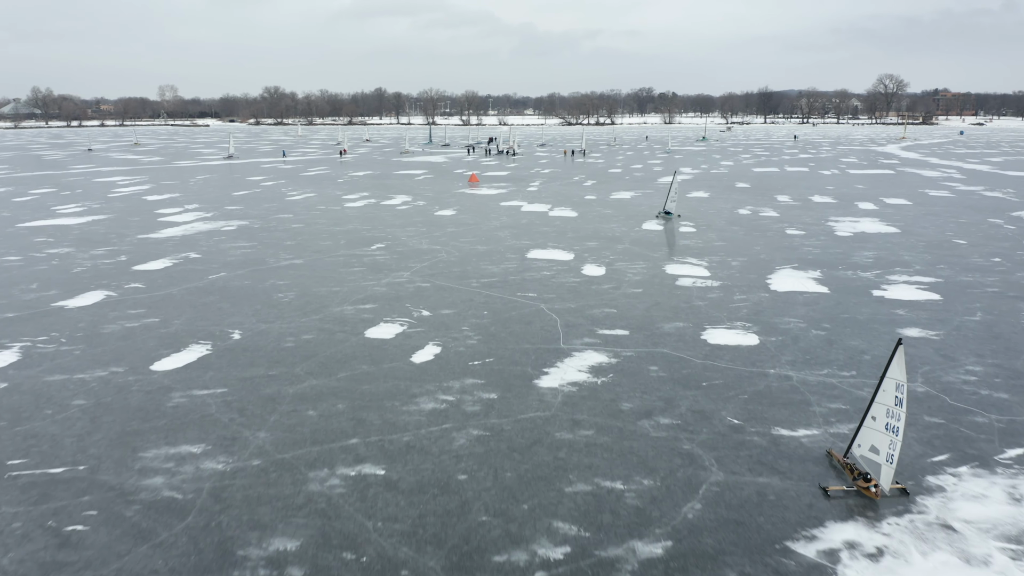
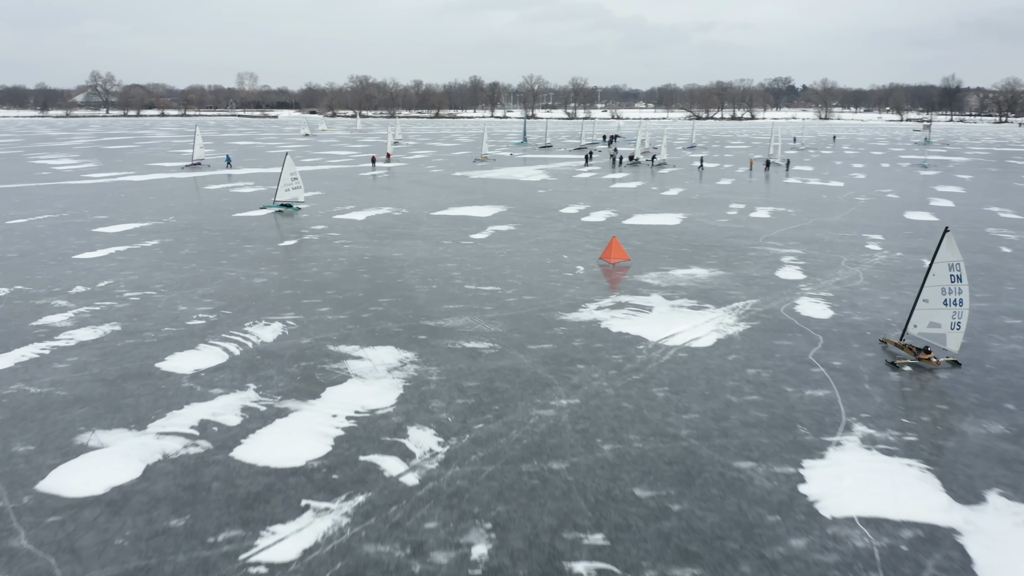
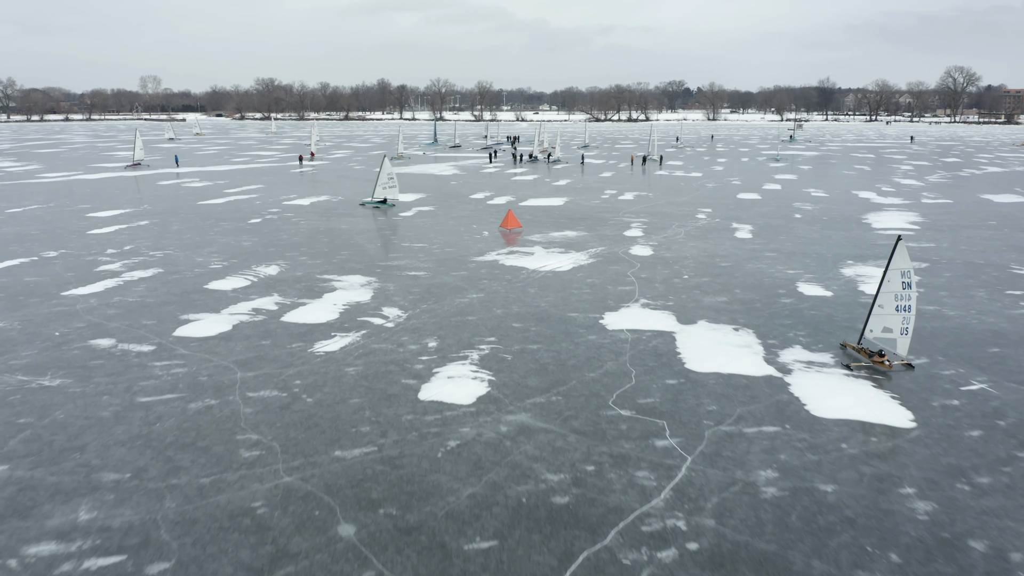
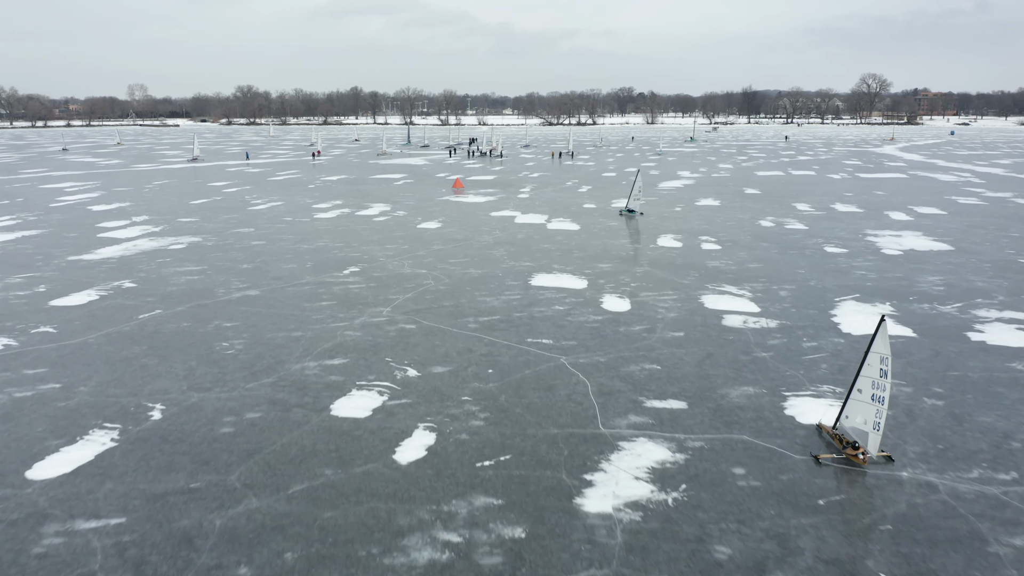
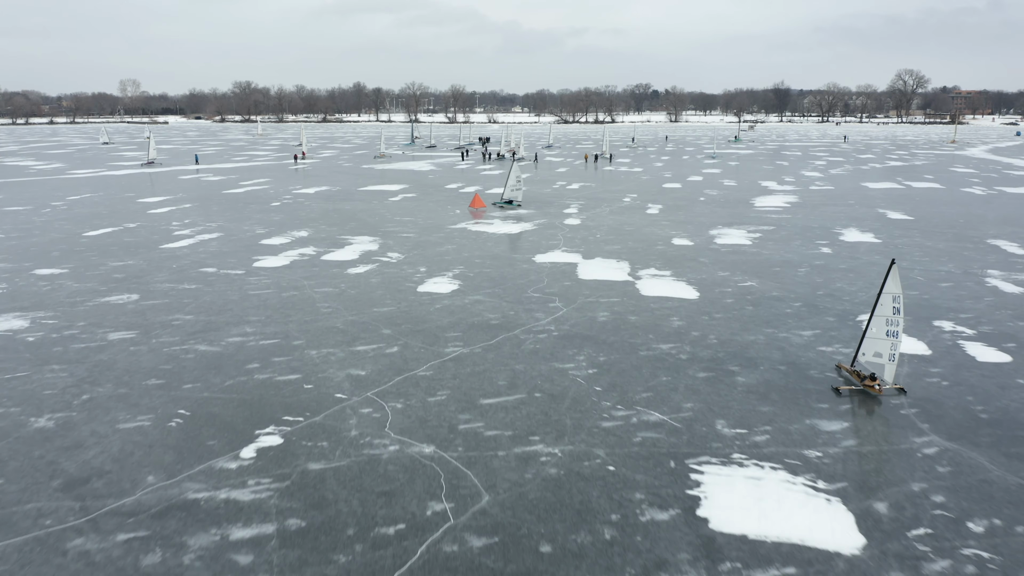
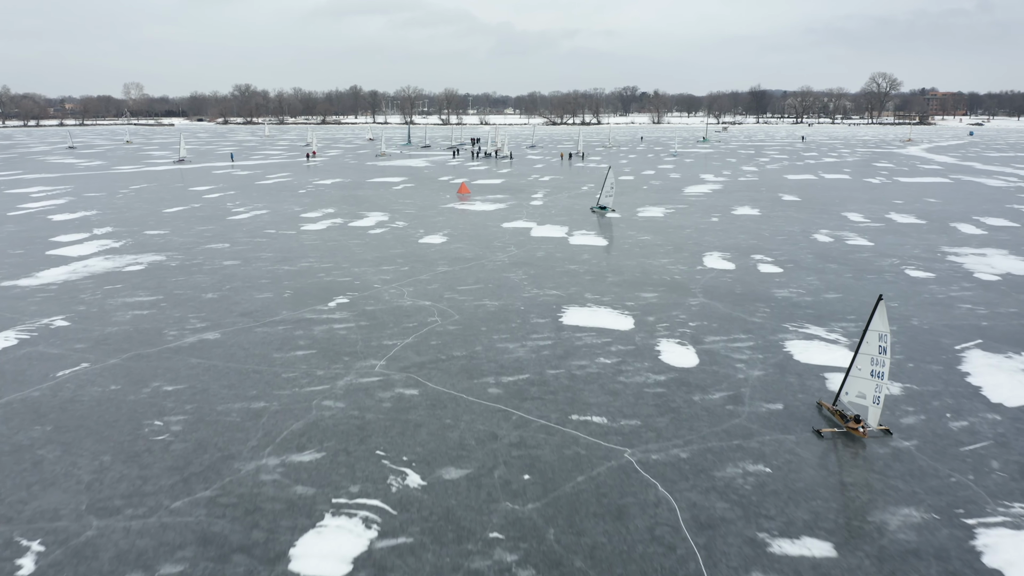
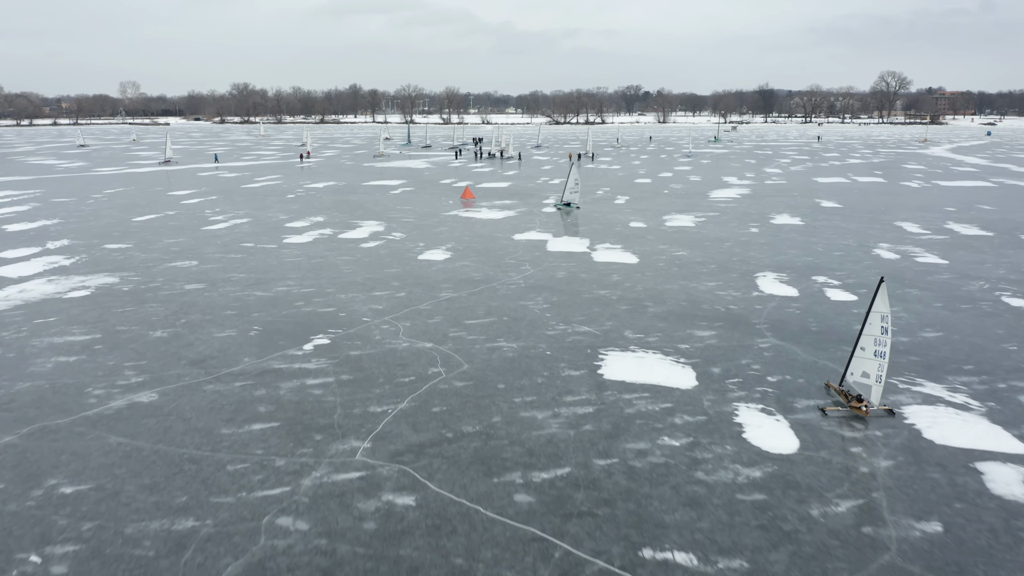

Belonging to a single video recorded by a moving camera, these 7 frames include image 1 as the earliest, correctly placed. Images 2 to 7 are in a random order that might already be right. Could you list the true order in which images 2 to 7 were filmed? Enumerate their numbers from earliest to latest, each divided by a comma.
4, 6, 7, 5, 3, 2
